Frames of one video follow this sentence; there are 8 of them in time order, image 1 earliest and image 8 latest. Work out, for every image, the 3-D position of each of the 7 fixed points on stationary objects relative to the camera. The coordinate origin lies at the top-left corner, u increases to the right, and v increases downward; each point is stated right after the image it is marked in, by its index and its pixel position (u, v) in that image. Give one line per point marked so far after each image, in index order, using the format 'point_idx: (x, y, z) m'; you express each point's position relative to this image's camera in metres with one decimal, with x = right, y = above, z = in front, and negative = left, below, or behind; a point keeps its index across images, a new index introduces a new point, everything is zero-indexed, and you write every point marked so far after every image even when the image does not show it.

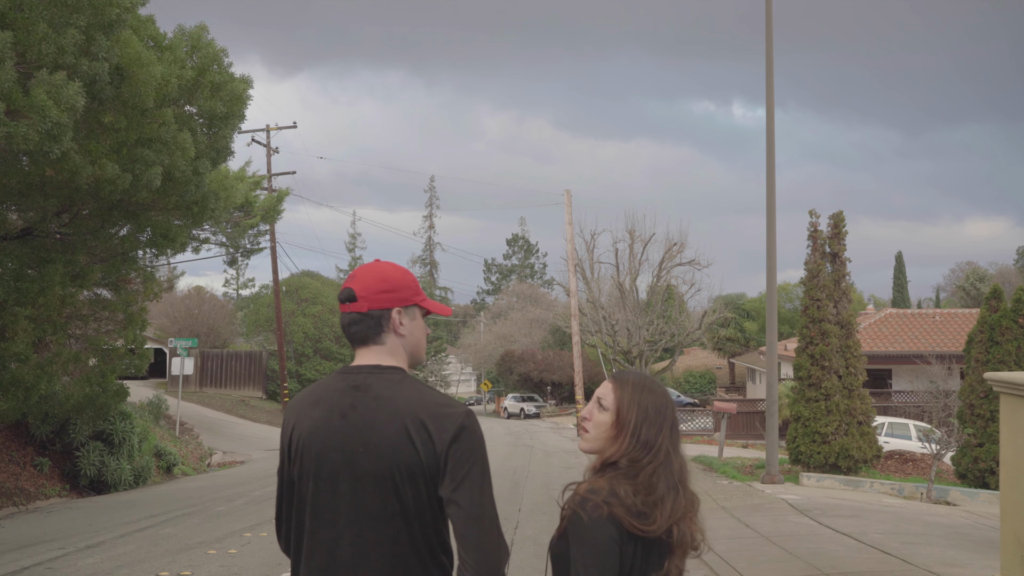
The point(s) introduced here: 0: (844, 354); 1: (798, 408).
0: (+5.6, -1.1, +12.7) m
1: (+4.9, -2.0, +12.9) m
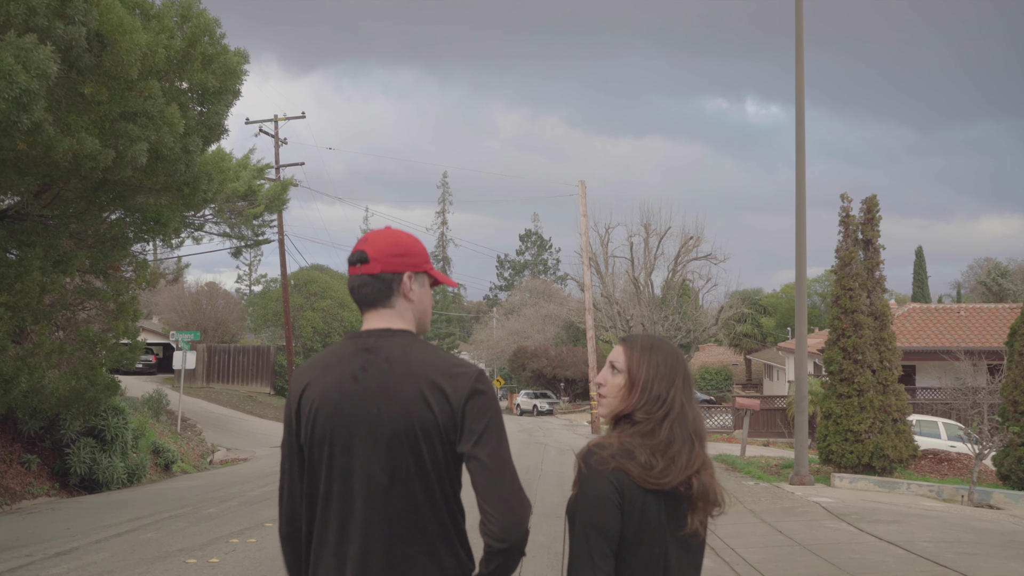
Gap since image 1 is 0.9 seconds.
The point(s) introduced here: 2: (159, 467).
0: (+5.8, -0.9, +11.9) m
1: (+5.0, -1.9, +12.0) m
2: (-7.7, -3.9, +16.5) m
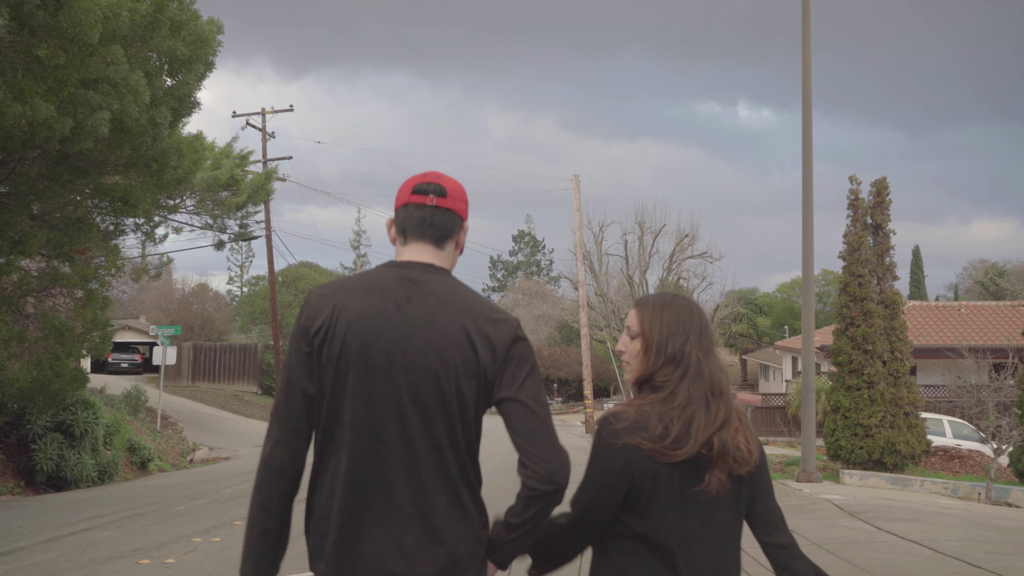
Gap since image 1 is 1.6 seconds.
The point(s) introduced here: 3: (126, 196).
0: (+5.6, -0.7, +11.3) m
1: (+4.9, -1.7, +11.4) m
2: (-7.8, -3.7, +15.7) m
3: (-5.5, +1.3, +10.7) m
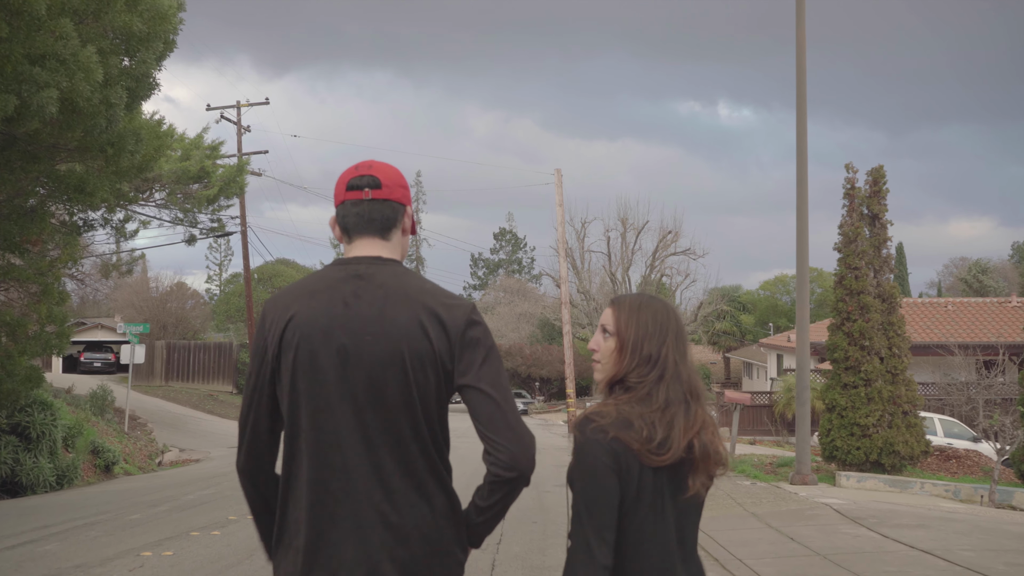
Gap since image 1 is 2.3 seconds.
0: (+5.4, -0.6, +10.9) m
1: (+4.7, -1.6, +11.0) m
2: (-8.2, -3.6, +15.0) m
3: (-5.7, +1.4, +10.0) m
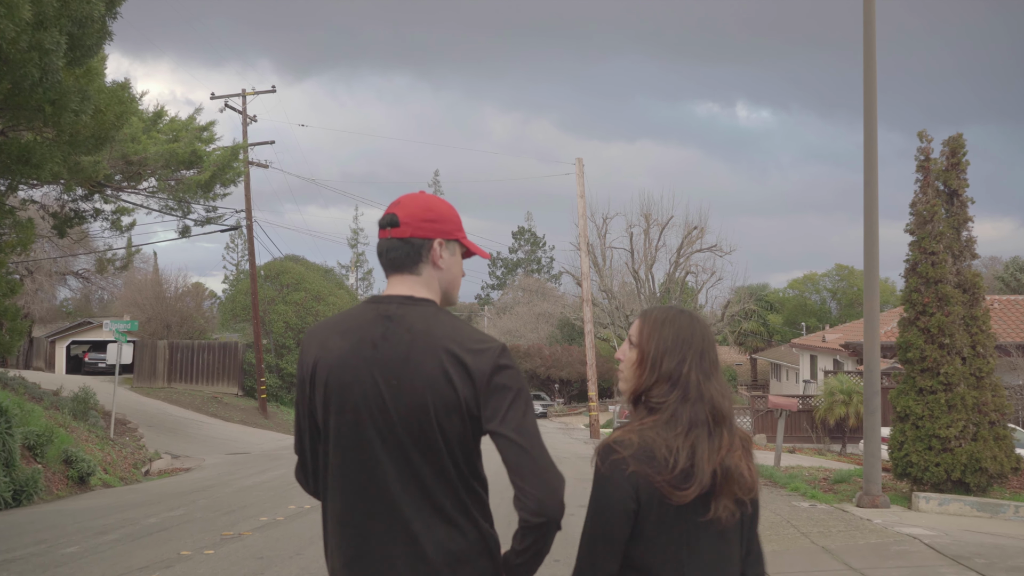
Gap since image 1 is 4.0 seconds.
0: (+5.6, -0.5, +9.2) m
1: (+4.8, -1.4, +9.3) m
2: (-7.9, -3.4, +13.6) m
3: (-5.5, +1.5, +8.6) m
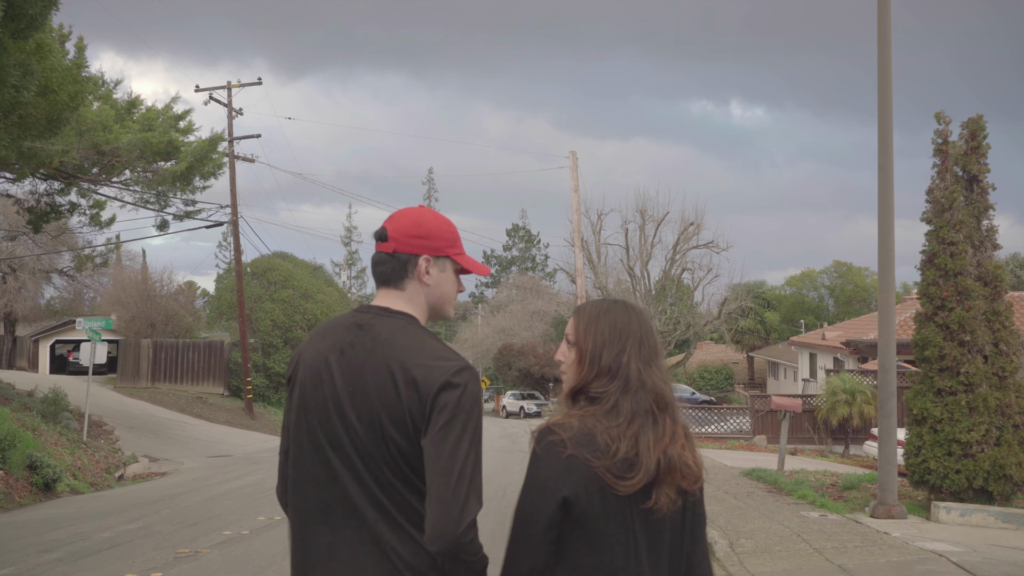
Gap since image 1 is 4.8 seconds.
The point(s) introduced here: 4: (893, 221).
0: (+5.4, -0.4, +8.5) m
1: (+4.7, -1.3, +8.6) m
2: (-8.1, -3.4, +12.9) m
3: (-5.7, +1.6, +7.8) m
4: (+4.3, +0.8, +8.5) m
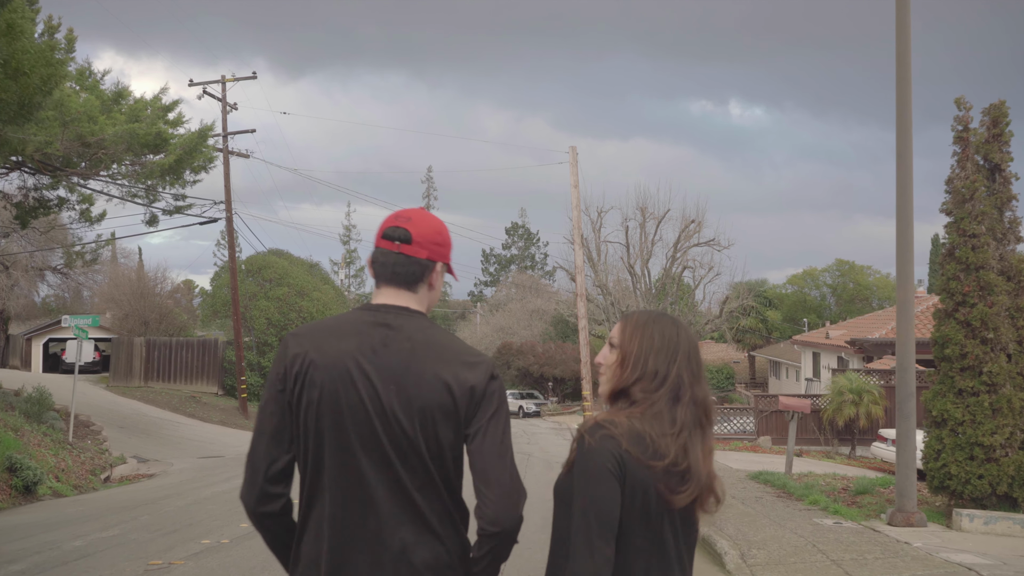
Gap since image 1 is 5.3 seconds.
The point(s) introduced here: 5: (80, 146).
0: (+5.4, -0.3, +8.0) m
1: (+4.6, -1.3, +8.2) m
2: (-8.1, -3.3, +12.4) m
3: (-5.7, +1.7, +7.4) m
4: (+4.3, +0.9, +8.0) m
5: (-8.6, +2.8, +15.1) m
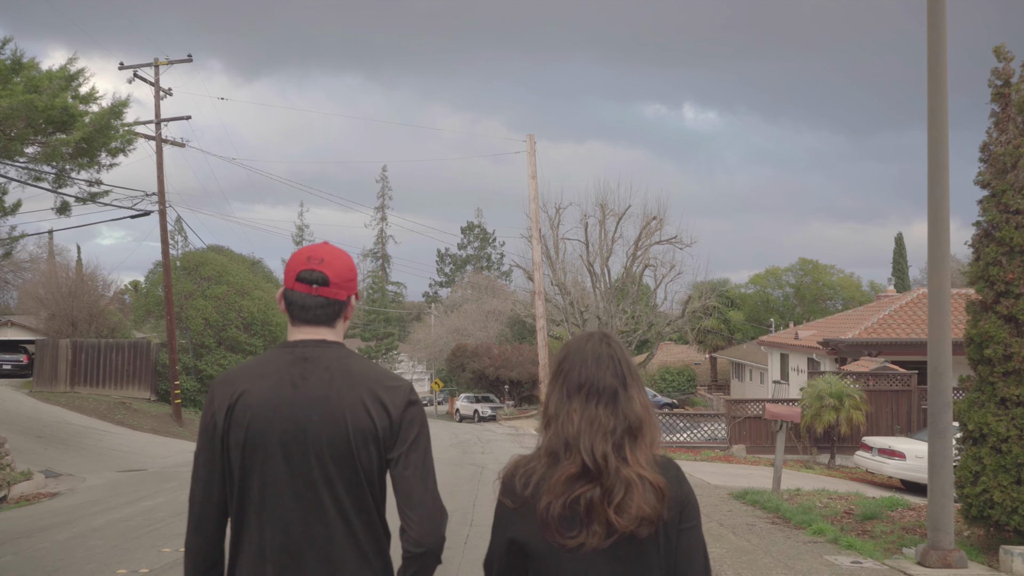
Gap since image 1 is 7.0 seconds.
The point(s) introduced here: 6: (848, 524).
0: (+4.9, -0.2, +6.7) m
1: (+4.2, -1.2, +6.8) m
2: (-8.8, -3.2, +10.3) m
3: (-6.1, +1.8, +5.4) m
4: (+3.8, +1.0, +6.7) m
5: (-9.5, +2.9, +13.0) m
6: (+3.7, -2.6, +8.3) m
